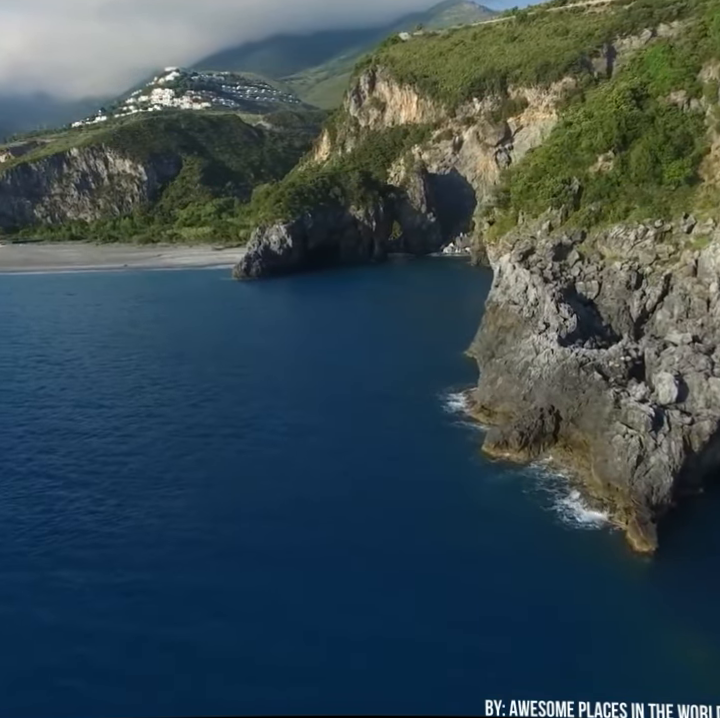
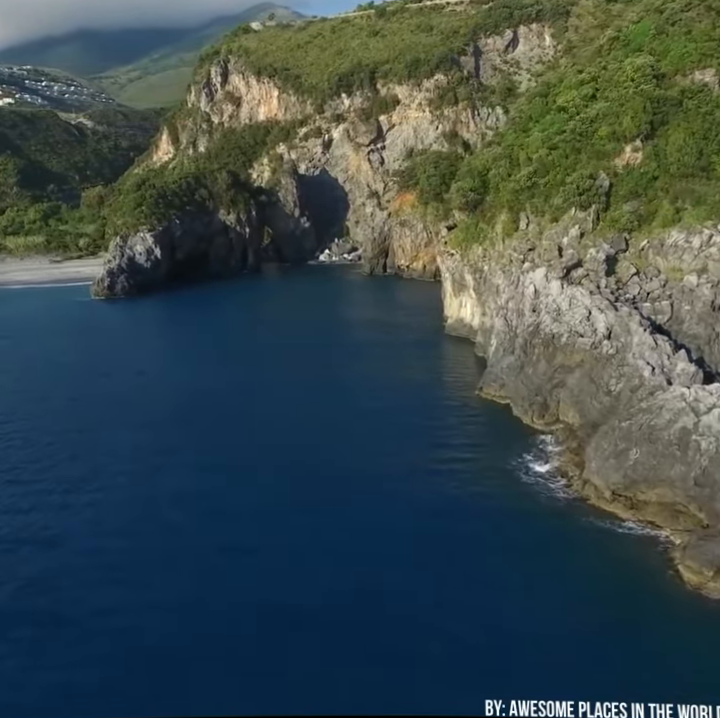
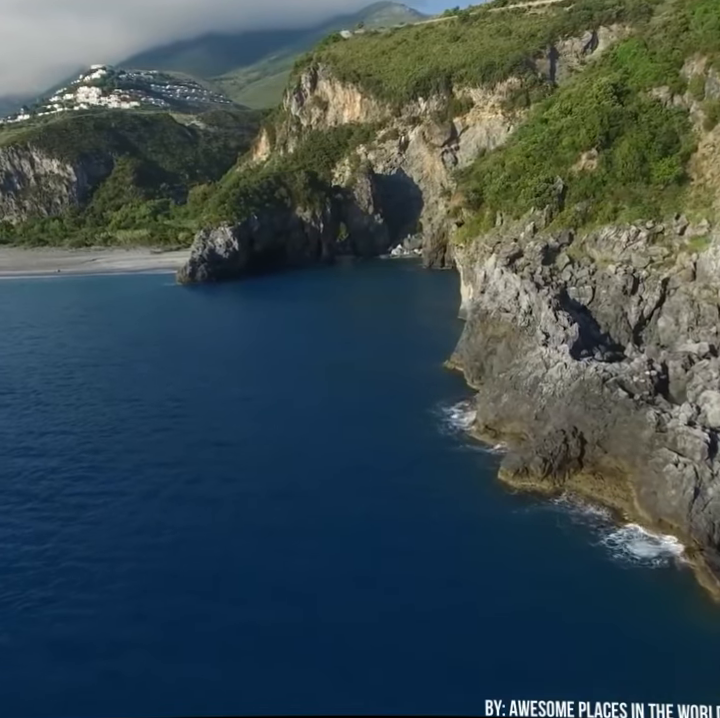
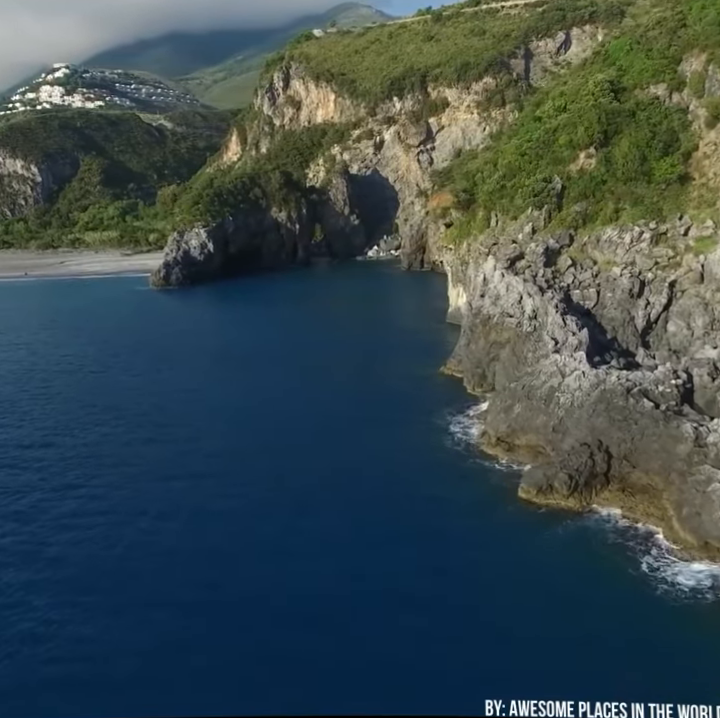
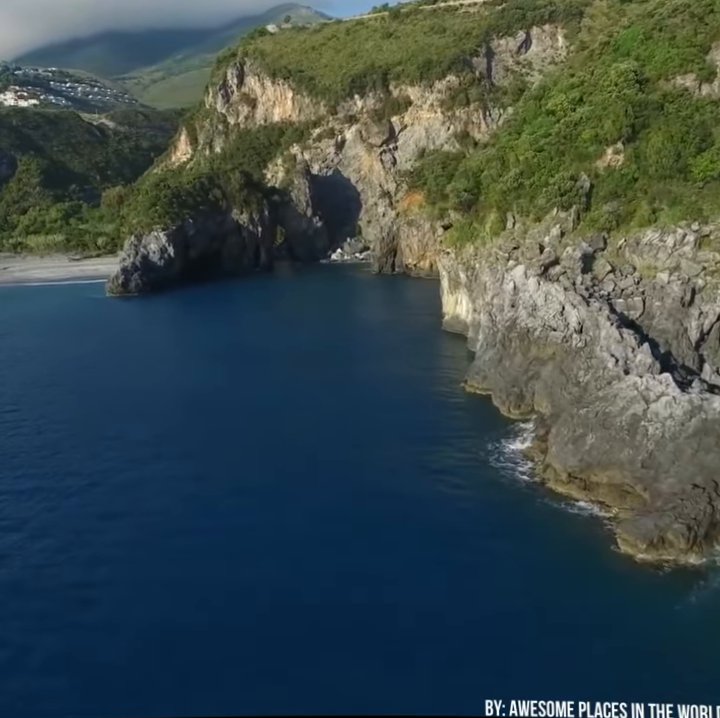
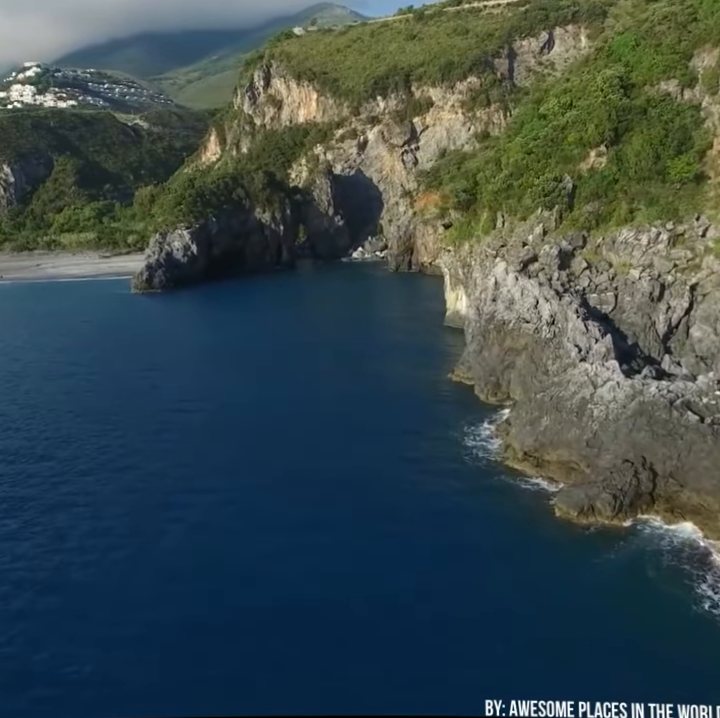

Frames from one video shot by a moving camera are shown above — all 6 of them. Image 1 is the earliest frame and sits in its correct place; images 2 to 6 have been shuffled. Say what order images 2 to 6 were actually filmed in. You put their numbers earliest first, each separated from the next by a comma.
3, 4, 6, 5, 2
